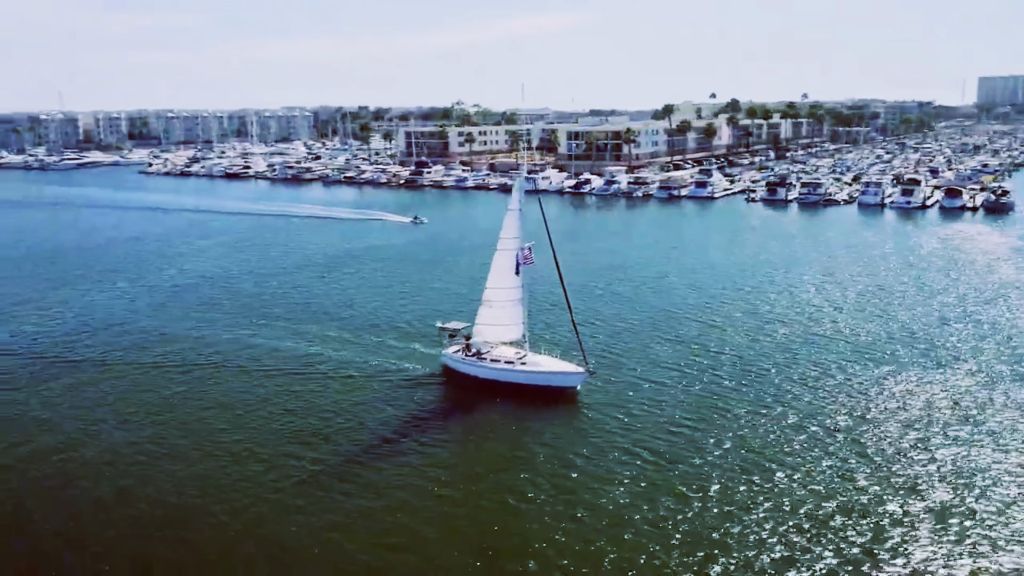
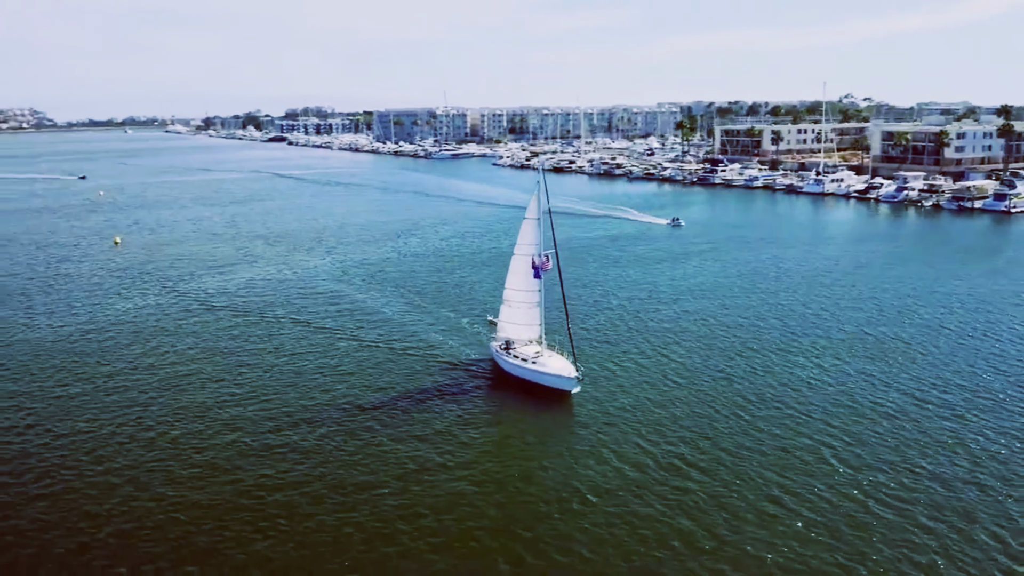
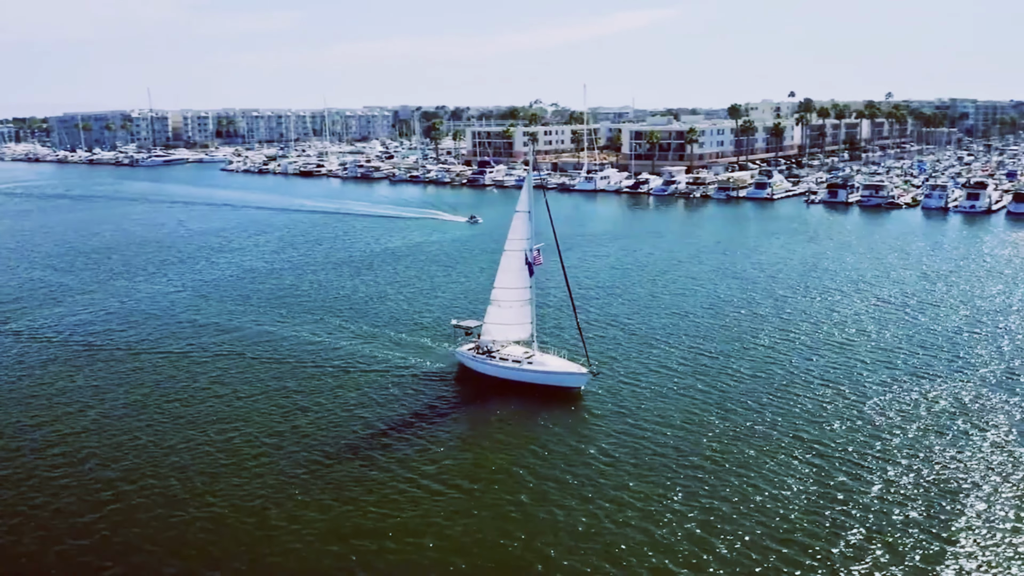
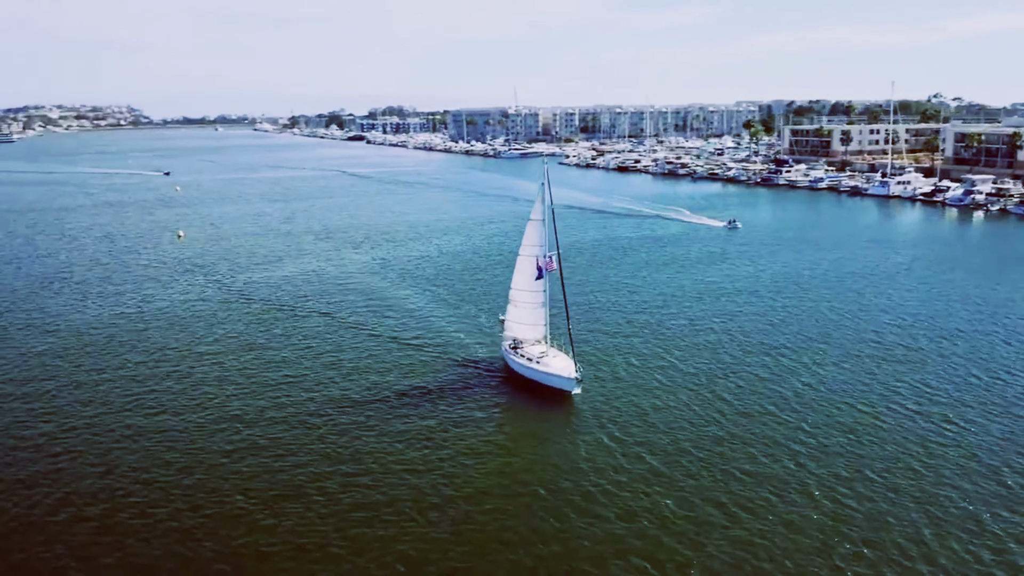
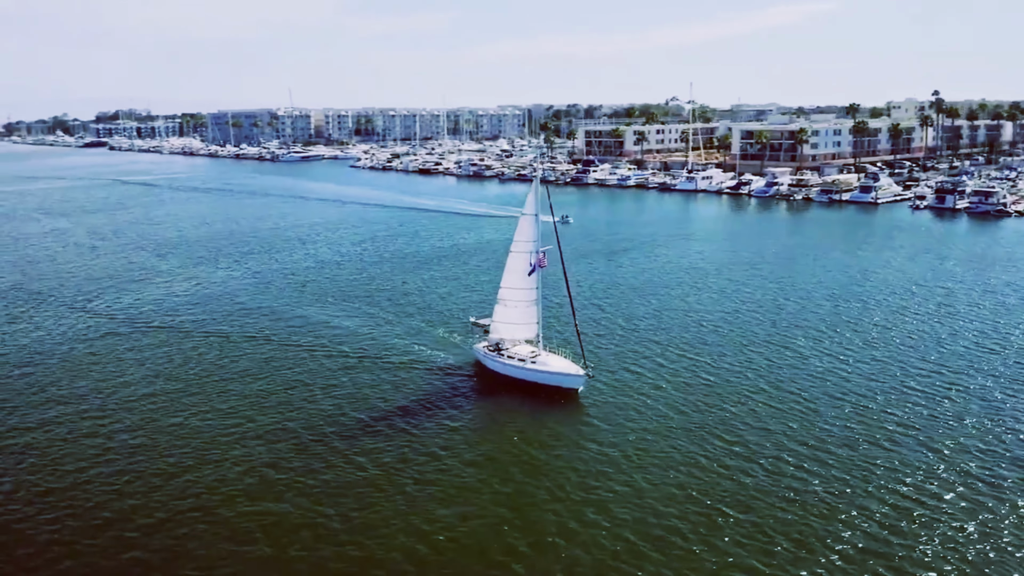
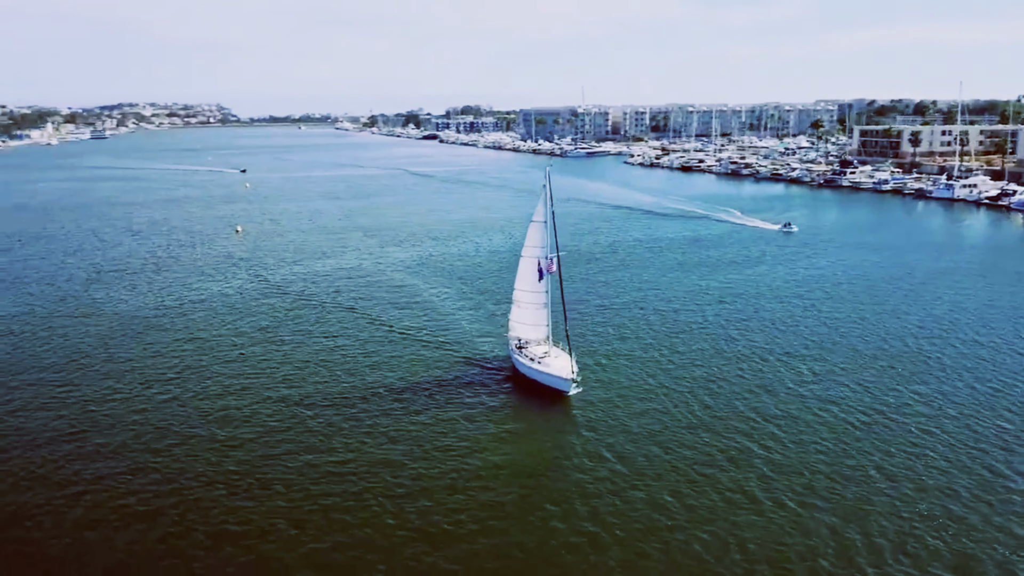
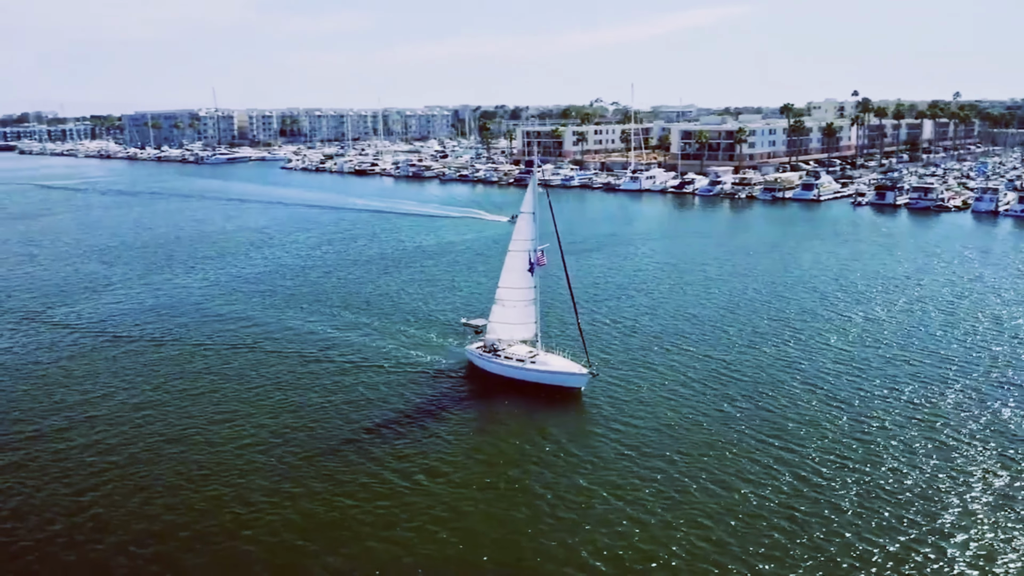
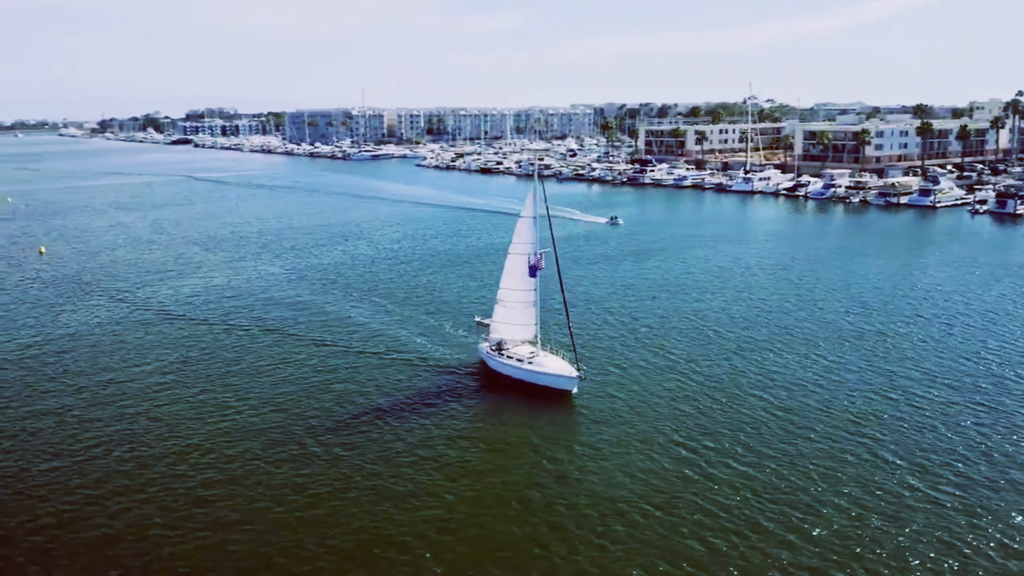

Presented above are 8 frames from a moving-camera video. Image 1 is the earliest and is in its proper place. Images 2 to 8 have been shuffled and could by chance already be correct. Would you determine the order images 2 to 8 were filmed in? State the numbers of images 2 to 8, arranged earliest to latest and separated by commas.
3, 7, 5, 8, 2, 4, 6
